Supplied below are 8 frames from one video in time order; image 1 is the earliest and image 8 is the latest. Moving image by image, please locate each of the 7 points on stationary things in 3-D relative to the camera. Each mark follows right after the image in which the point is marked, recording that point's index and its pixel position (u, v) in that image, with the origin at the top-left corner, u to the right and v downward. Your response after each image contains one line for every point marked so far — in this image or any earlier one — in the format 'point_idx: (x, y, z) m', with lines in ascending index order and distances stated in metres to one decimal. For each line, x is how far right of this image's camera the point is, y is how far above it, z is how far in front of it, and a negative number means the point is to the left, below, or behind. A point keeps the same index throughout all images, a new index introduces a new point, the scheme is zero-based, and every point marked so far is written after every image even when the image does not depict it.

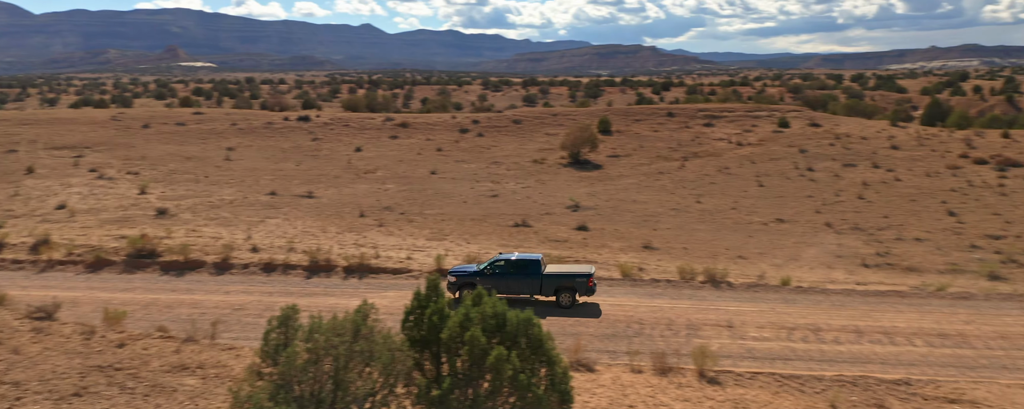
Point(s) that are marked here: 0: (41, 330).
0: (-10.4, -2.8, +13.6) m
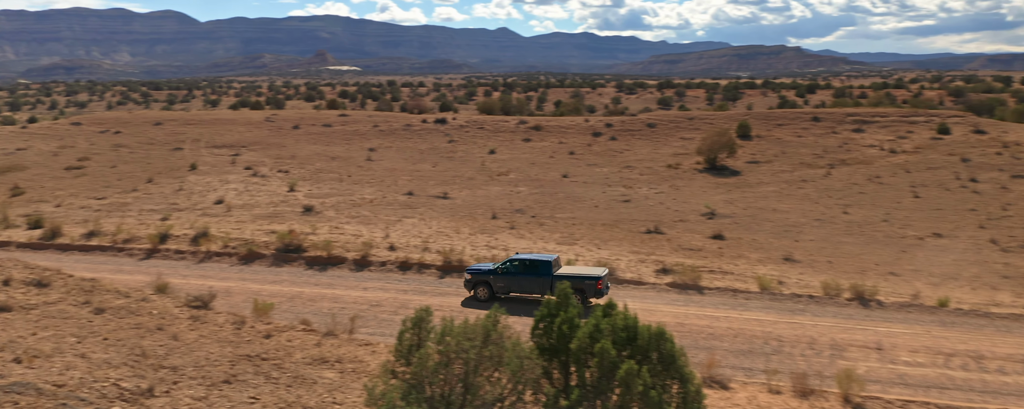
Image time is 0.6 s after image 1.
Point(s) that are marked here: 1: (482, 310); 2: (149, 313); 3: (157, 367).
0: (-7.2, -2.7, +13.6) m
1: (-1.2, -3.3, +19.4) m
2: (-8.2, -2.4, +13.1) m
3: (-6.6, -3.0, +11.1) m
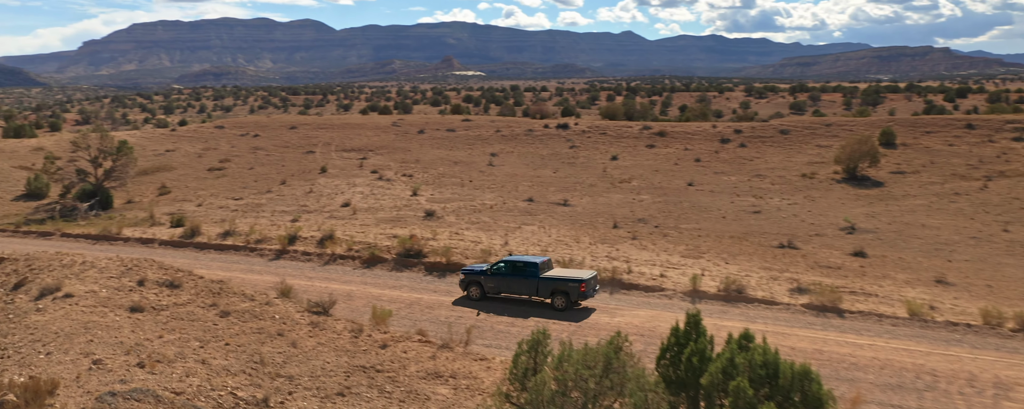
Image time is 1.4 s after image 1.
0: (-4.4, -2.8, +13.0) m
1: (+2.7, -3.7, +17.5) m
2: (-5.4, -2.5, +12.8) m
3: (-4.3, -3.1, +10.5) m
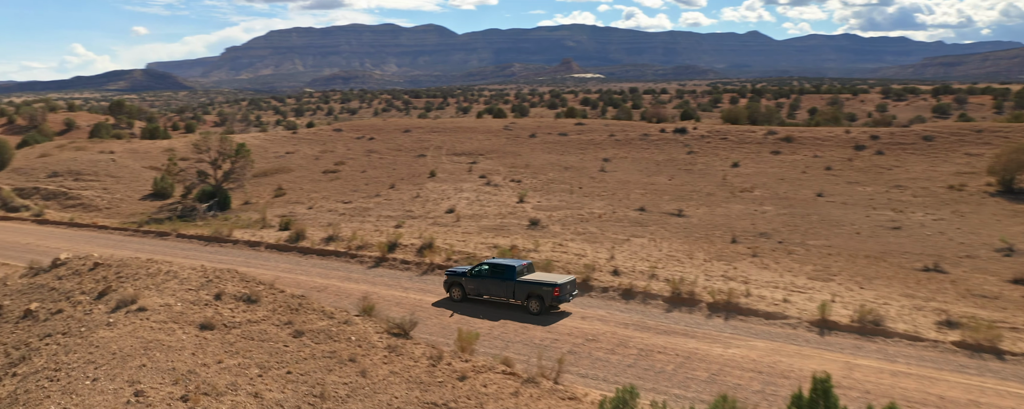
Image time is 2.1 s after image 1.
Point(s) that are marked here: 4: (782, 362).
0: (-2.5, -3.2, +12.5) m
1: (+5.3, -4.4, +15.5) m
2: (-3.5, -2.8, +12.4) m
3: (-2.8, -3.4, +9.9) m
4: (+7.3, -4.4, +15.9) m
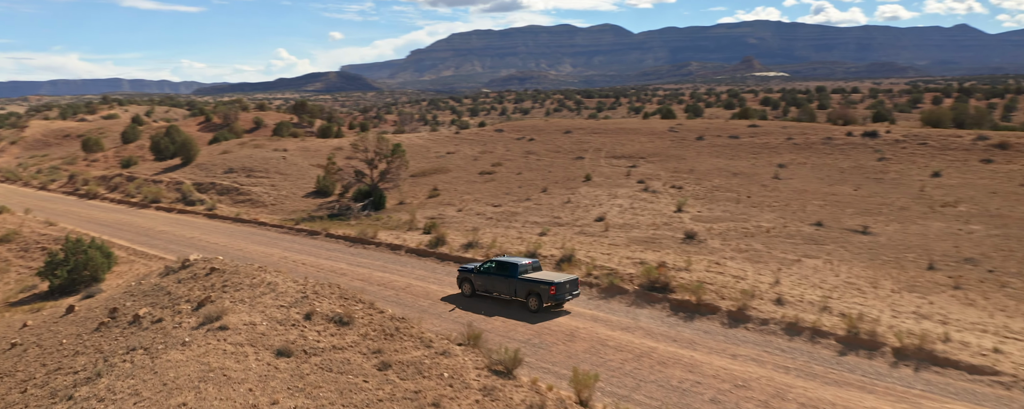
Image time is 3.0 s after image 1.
0: (0.0, -3.5, +11.5) m
1: (+8.1, -5.1, +12.5) m
2: (-1.1, -3.1, +11.7) m
3: (-1.1, -3.7, +9.1) m
4: (+10.2, -5.2, +12.3) m
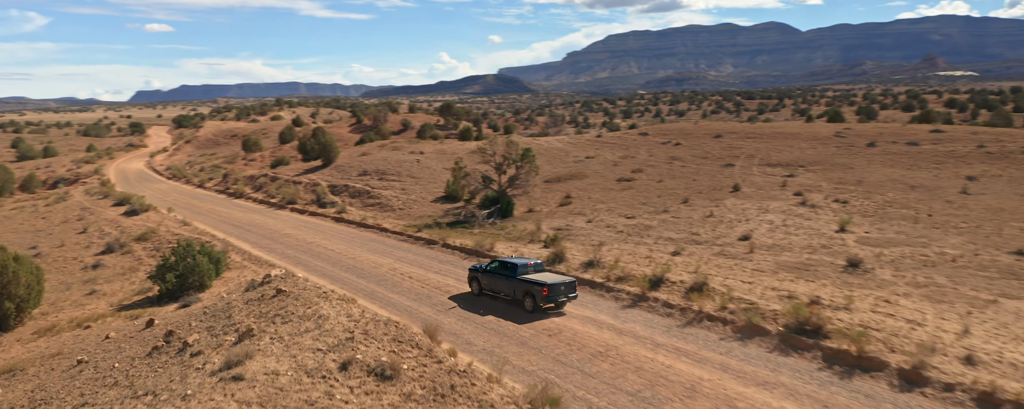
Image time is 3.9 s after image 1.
0: (+1.6, -4.0, +9.8) m
1: (+9.7, -6.1, +8.9) m
2: (+0.7, -3.6, +10.3) m
3: (0.0, -4.1, +7.8) m
4: (+11.6, -6.3, +8.2) m
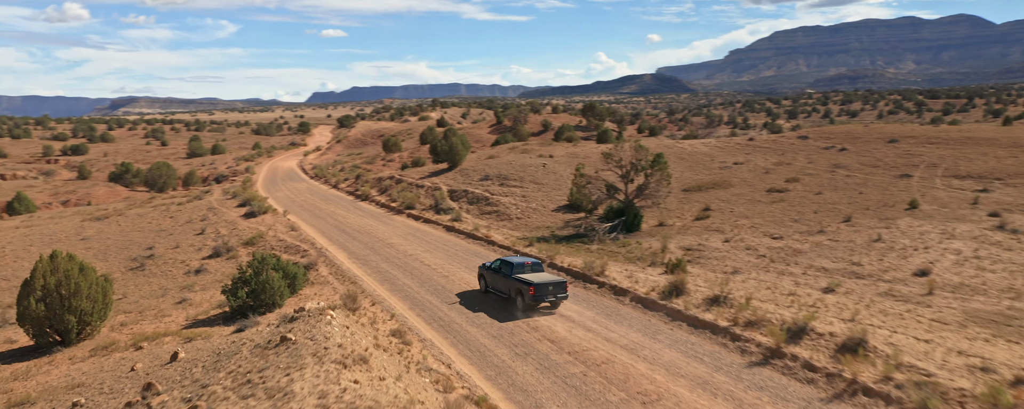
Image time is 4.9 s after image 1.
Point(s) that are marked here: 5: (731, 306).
0: (+2.5, -4.6, +7.5) m
1: (+10.0, -7.1, +4.7) m
2: (+1.7, -4.1, +8.1) m
3: (+0.5, -4.7, +5.9) m
4: (+11.7, -7.4, +3.6) m
5: (+6.6, -3.0, +17.5) m
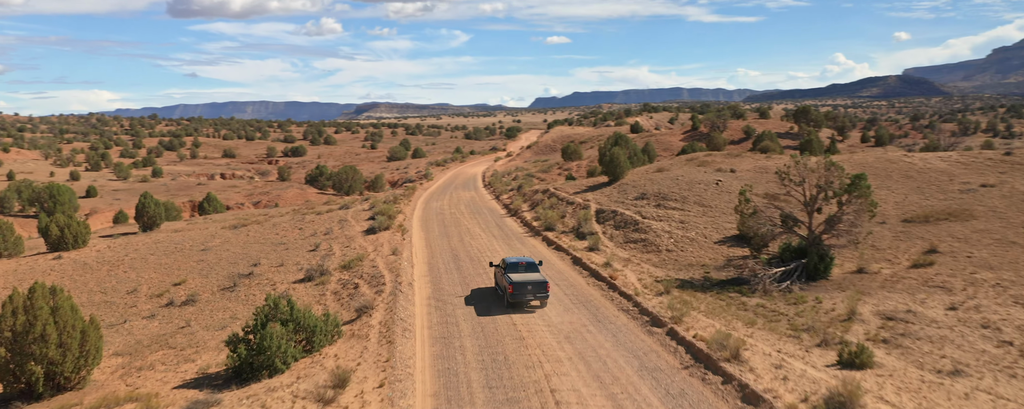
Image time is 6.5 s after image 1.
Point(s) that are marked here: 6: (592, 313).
0: (+1.9, -5.5, +3.7) m
1: (+8.1, -8.3, -1.2) m
2: (+1.4, -5.0, +4.6) m
3: (-0.5, -5.4, +2.8) m
4: (+9.4, -8.7, -2.8) m
5: (+8.9, -4.3, +12.0) m
6: (+3.0, -2.9, +17.9) m
